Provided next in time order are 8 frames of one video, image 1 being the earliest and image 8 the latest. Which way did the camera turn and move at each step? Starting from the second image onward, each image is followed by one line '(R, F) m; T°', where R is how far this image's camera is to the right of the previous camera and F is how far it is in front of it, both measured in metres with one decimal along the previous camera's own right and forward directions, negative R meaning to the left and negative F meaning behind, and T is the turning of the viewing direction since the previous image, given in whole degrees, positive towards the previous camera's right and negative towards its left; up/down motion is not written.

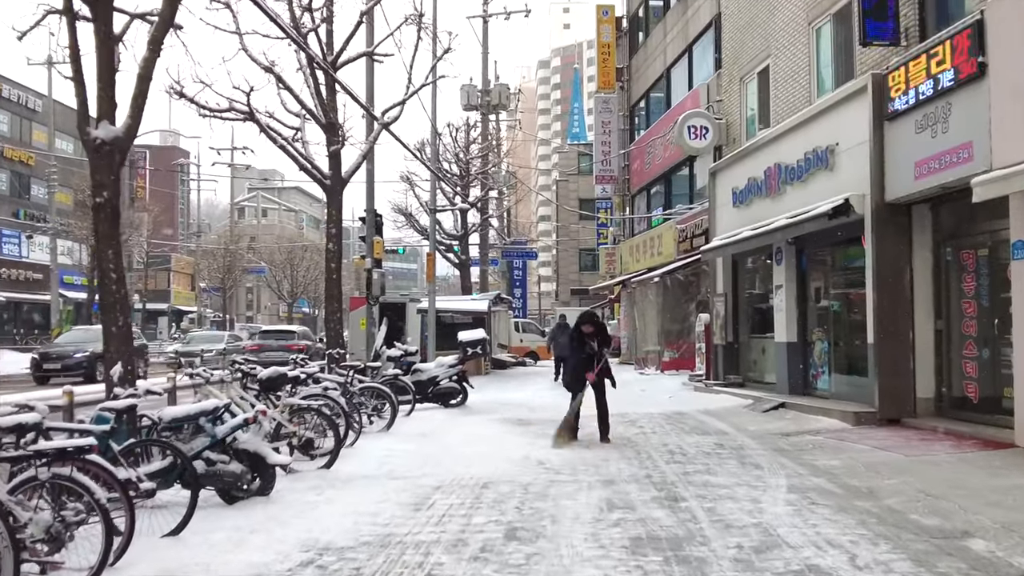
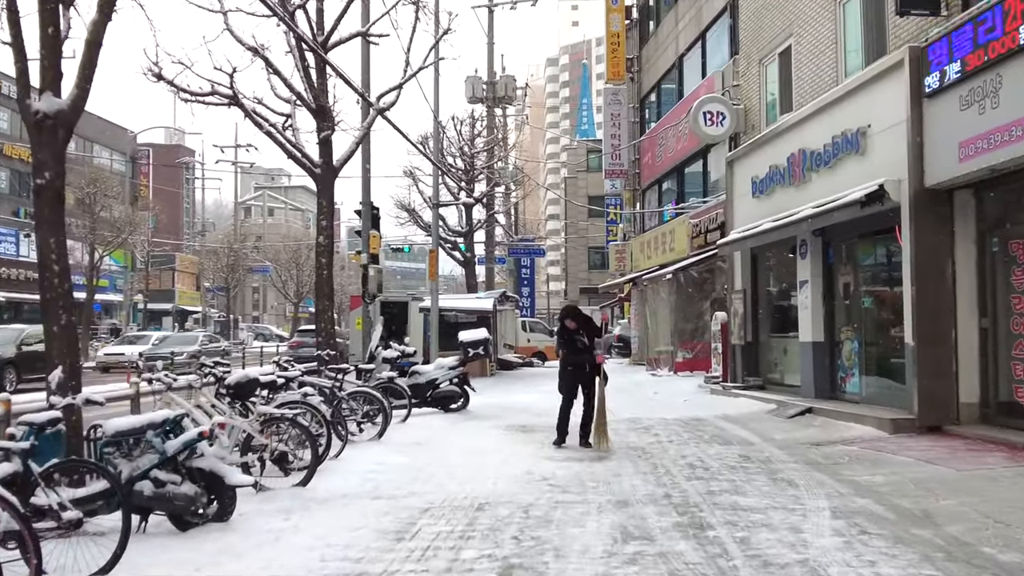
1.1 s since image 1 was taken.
(+0.1, +0.9) m; -1°
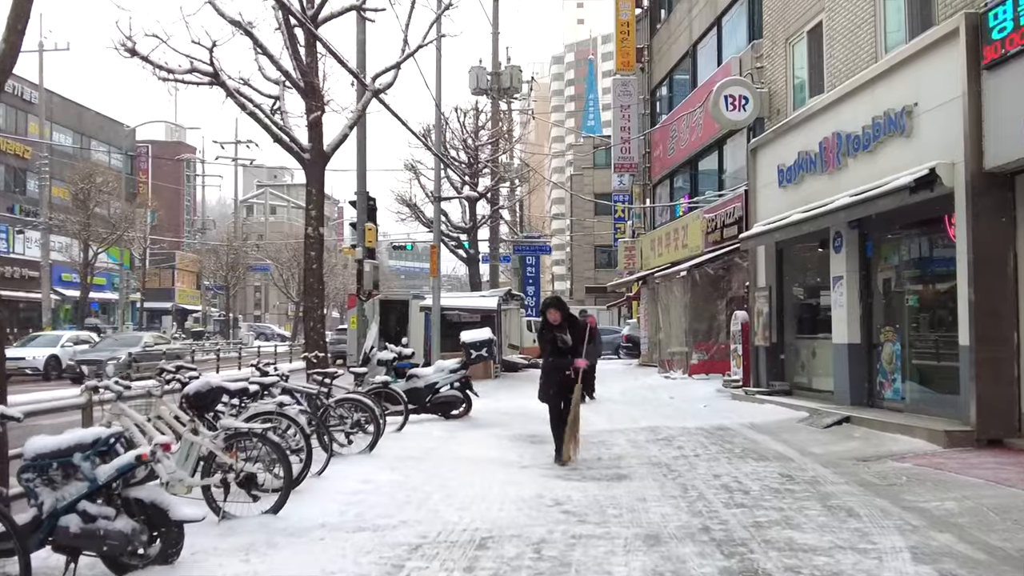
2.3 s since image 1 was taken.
(0.0, +1.0) m; 0°
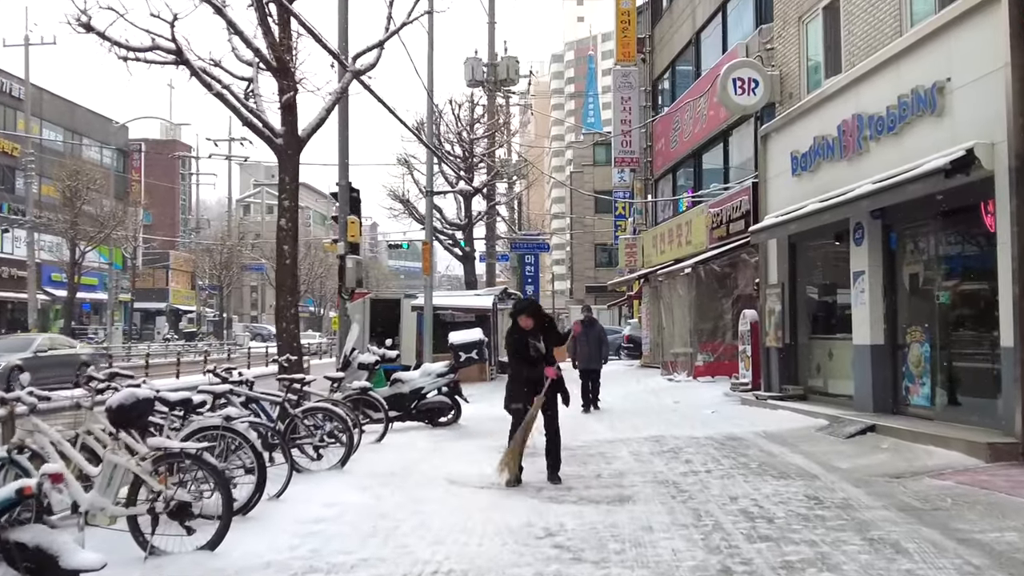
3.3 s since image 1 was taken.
(+0.1, +0.9) m; 0°
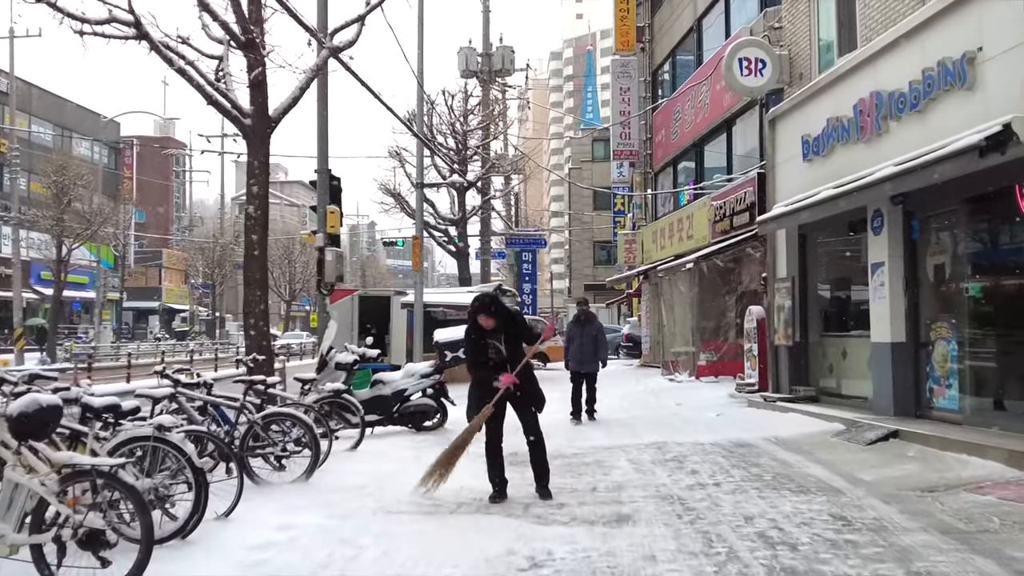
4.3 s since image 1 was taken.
(+0.1, +0.8) m; 0°
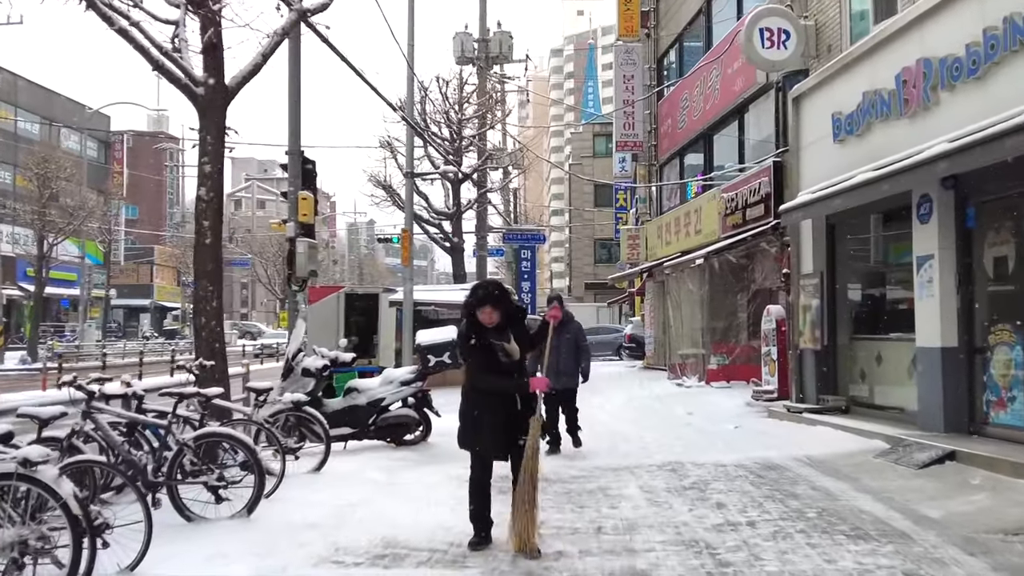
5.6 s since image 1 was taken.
(+0.1, +1.2) m; 0°
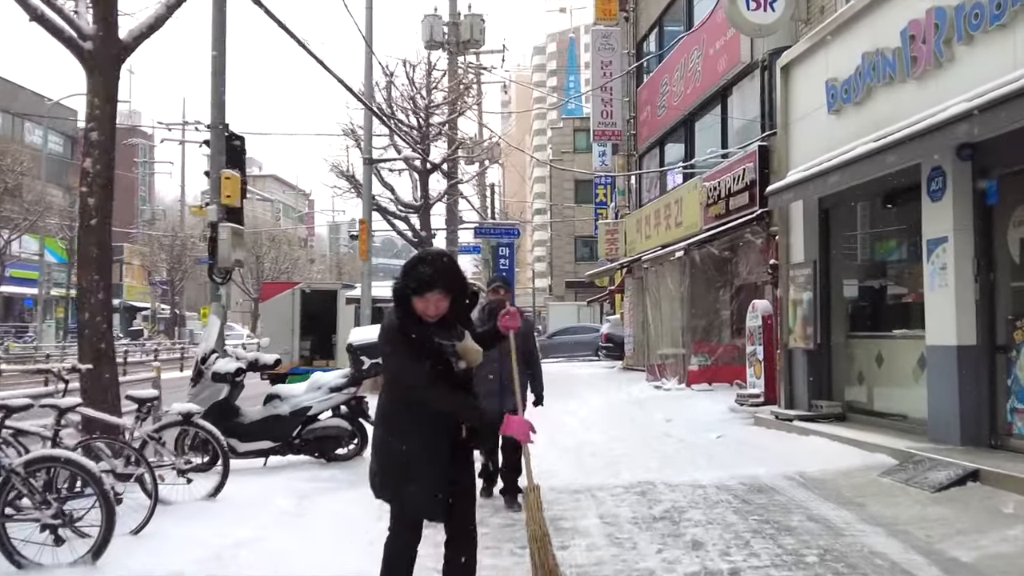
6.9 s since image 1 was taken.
(+0.4, +1.2) m; +1°
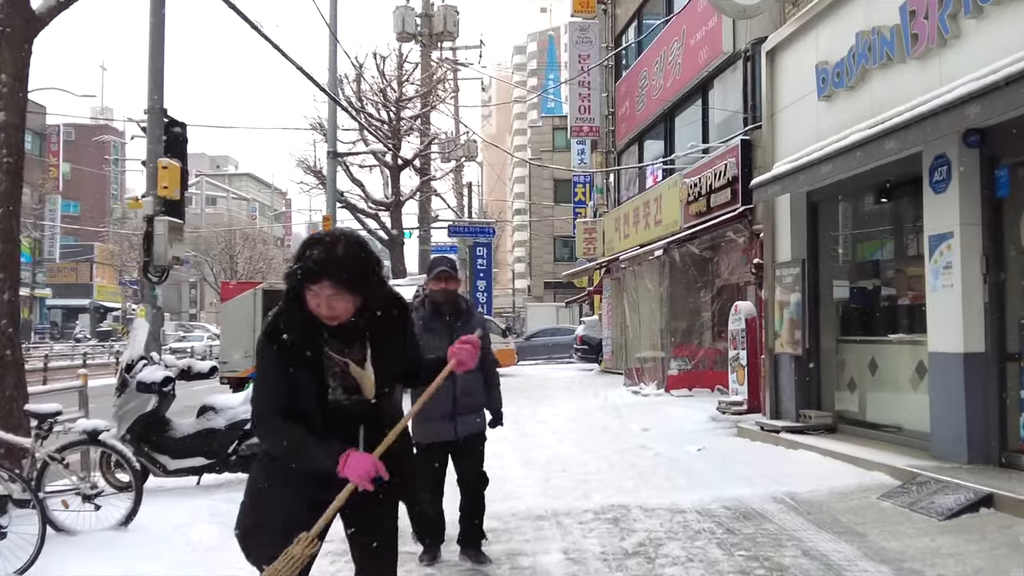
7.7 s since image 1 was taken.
(+0.2, +0.7) m; +1°
